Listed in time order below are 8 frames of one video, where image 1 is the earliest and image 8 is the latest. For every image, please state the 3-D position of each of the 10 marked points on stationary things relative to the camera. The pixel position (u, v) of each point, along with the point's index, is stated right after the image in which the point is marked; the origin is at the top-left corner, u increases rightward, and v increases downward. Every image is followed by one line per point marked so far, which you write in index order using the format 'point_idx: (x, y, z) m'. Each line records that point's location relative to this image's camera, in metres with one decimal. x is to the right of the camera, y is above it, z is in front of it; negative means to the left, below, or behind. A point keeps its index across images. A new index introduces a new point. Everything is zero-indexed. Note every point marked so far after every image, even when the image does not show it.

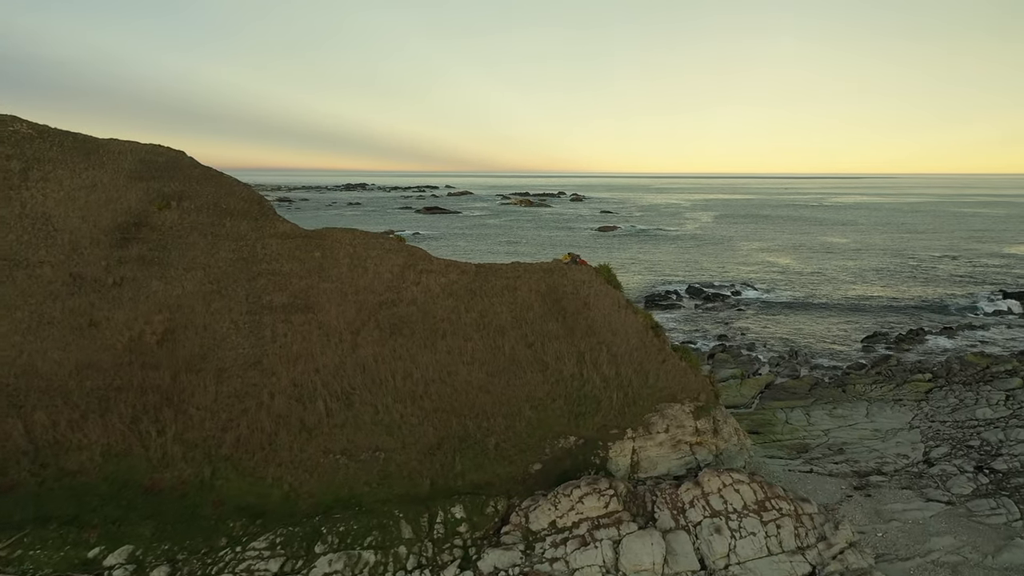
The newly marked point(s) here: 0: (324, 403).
0: (-4.4, -2.7, +19.2) m
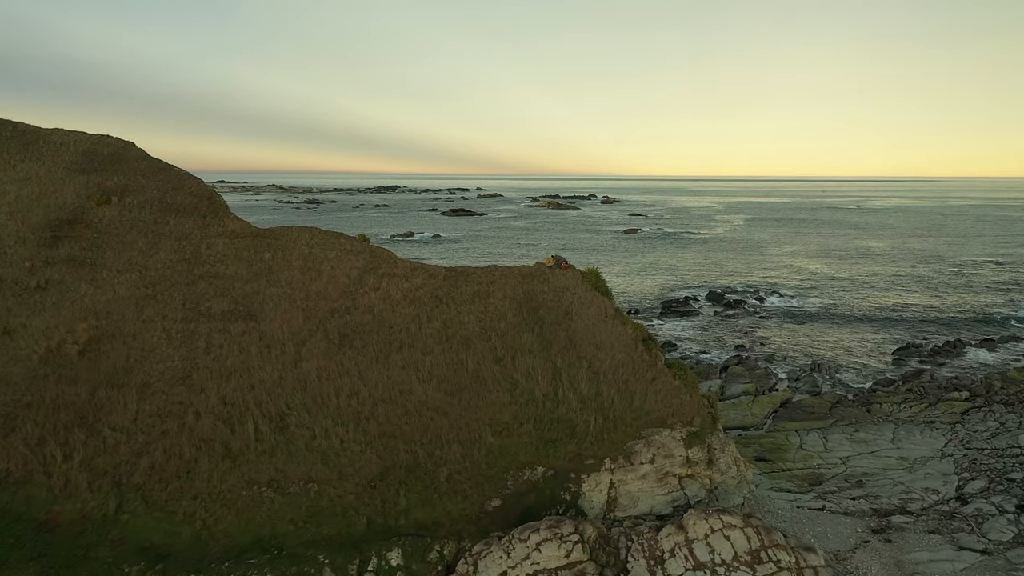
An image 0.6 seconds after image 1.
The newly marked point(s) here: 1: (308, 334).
0: (-5.2, -2.8, +16.8) m
1: (-4.7, -1.1, +19.0) m
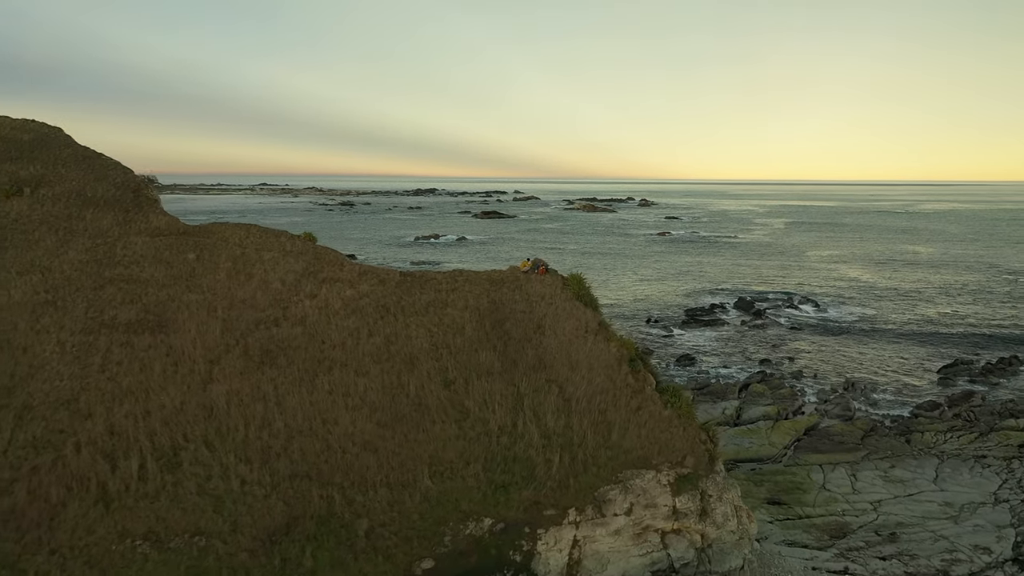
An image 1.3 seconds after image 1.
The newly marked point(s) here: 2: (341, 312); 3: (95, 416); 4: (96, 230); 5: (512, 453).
0: (-6.2, -2.9, +13.8) m
1: (-5.6, -1.2, +16.0) m
2: (-3.5, -0.5, +17.0) m
3: (-7.3, -2.3, +14.5) m
4: (-9.3, +1.3, +18.4) m
5: (0.0, -2.9, +14.7) m
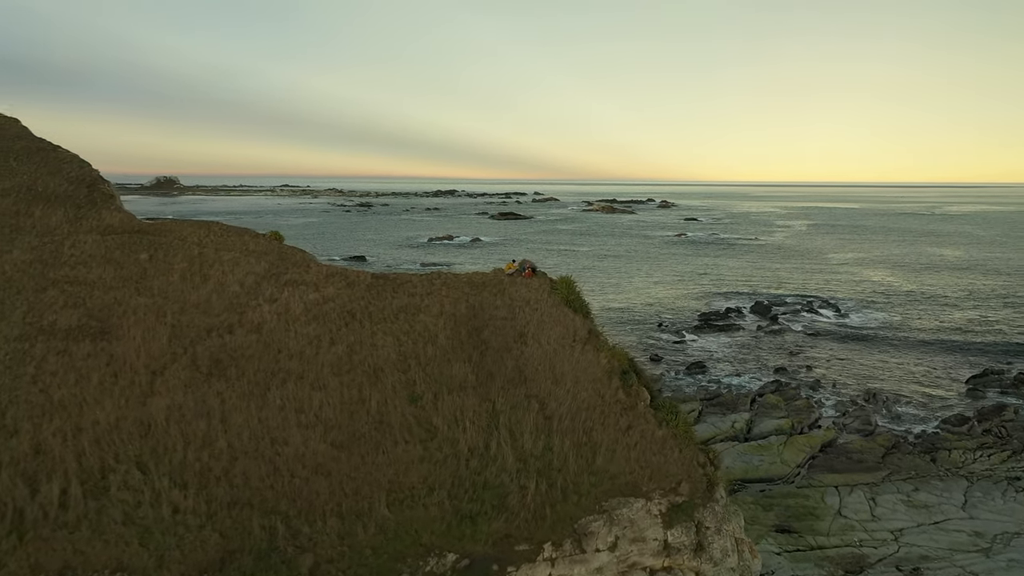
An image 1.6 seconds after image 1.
0: (-6.7, -3.0, +12.4) m
1: (-6.0, -1.2, +14.6) m
2: (-3.9, -0.6, +15.4) m
3: (-7.8, -2.3, +13.1) m
4: (-9.6, +1.3, +17.0) m
5: (-0.5, -3.0, +13.1) m
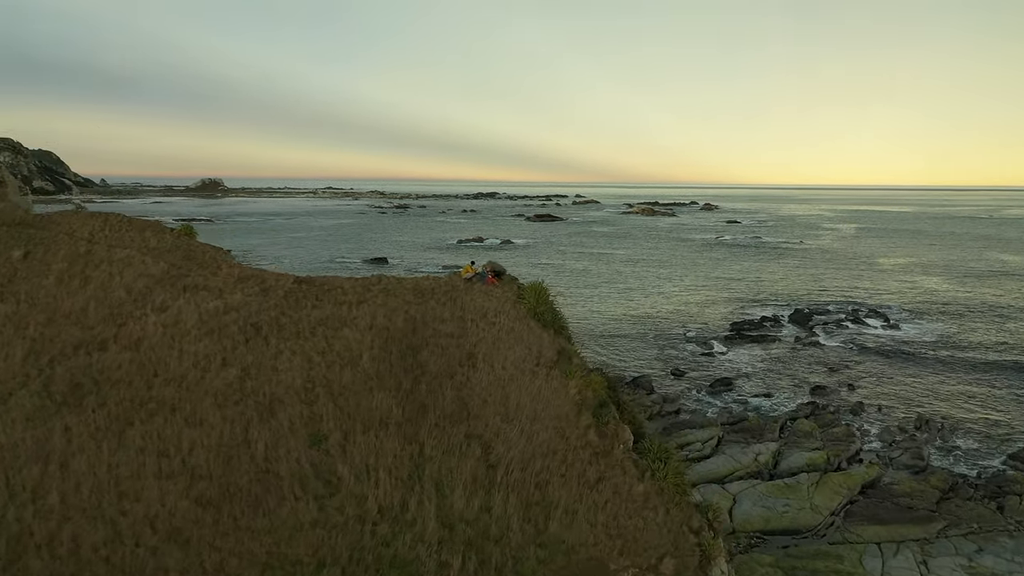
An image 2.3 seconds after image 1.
0: (-7.7, -3.0, +9.4) m
1: (-6.9, -1.3, +11.6) m
2: (-4.7, -0.7, +12.3) m
3: (-8.8, -2.4, +10.2) m
4: (-10.3, +1.2, +14.2) m
5: (-1.4, -3.1, +9.8) m
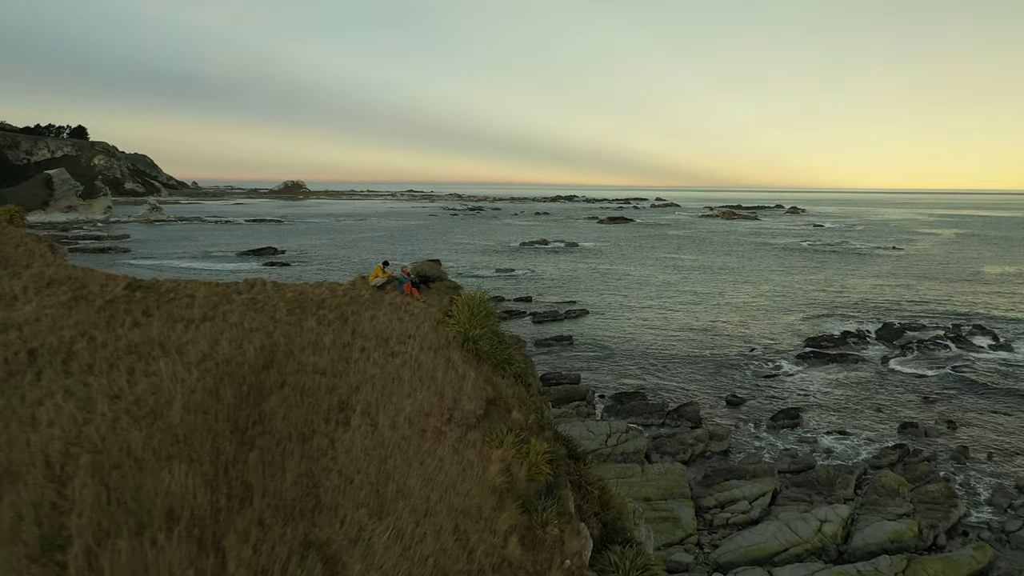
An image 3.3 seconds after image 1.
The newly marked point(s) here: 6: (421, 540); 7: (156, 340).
0: (-9.1, -3.0, +5.8) m
1: (-8.0, -1.4, +7.8) m
2: (-5.7, -0.7, +8.4) m
3: (-10.0, -2.4, +6.7) m
4: (-11.1, +1.2, +10.8) m
5: (-2.8, -3.2, +5.5) m
6: (-0.7, -2.2, +7.1) m
7: (-3.7, -0.5, +8.9) m
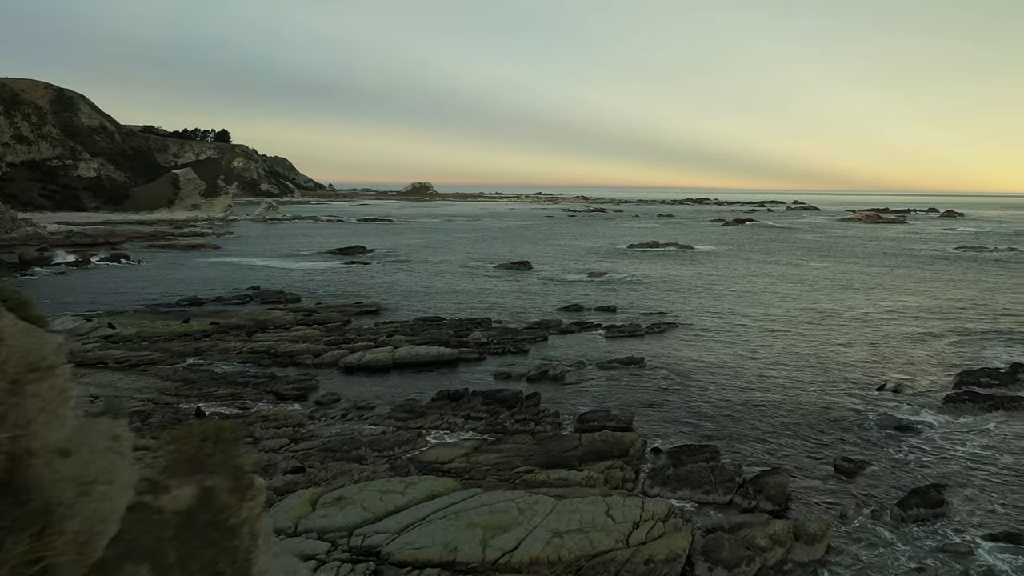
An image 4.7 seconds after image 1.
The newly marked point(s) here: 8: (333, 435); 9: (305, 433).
0: (-11.7, -2.9, +0.6) m
1: (-10.3, -1.3, +2.5) m
2: (-8.0, -0.7, +2.7) m
3: (-12.5, -2.3, +1.7) m
4: (-12.8, +1.3, +5.9) m
5: (-5.5, -3.3, -0.6) m
6: (-3.3, -2.3, +0.6) m
7: (-5.9, -0.6, +2.9) m
8: (-4.3, -3.5, +19.9) m
9: (-5.0, -3.5, +19.9) m
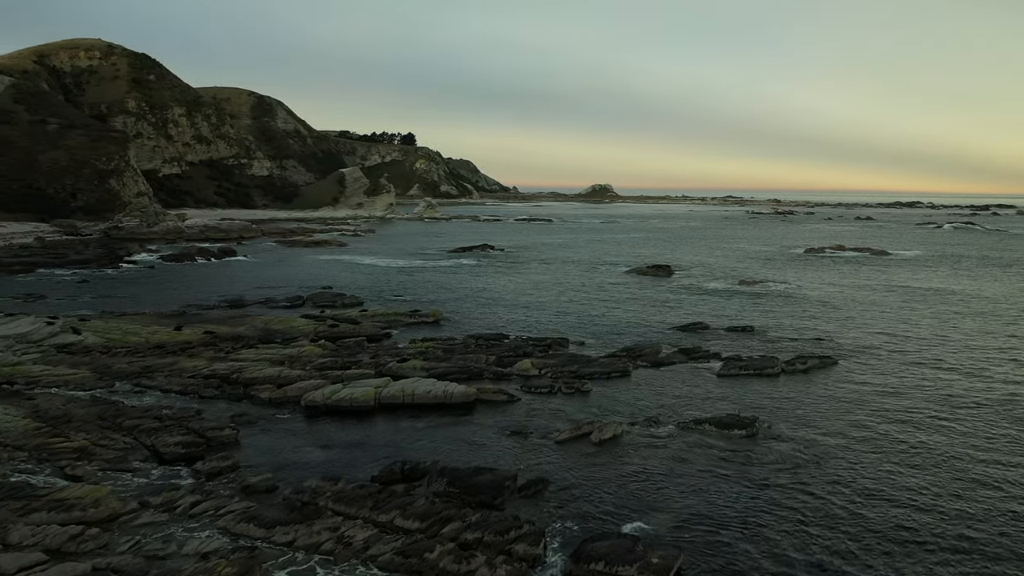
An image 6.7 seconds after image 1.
0: (-16.8, -2.7, -5.7) m
1: (-15.0, -1.1, -4.1) m
2: (-12.7, -0.6, -4.5) m
3: (-17.3, -2.0, -4.5) m
4: (-16.6, +1.5, -0.2) m
5: (-11.1, -3.2, -8.2) m
6: (-8.6, -2.2, -7.6) m
7: (-10.6, -0.5, -4.7) m
8: (-5.4, -3.6, +11.4) m
9: (-6.0, -3.6, +11.6) m
